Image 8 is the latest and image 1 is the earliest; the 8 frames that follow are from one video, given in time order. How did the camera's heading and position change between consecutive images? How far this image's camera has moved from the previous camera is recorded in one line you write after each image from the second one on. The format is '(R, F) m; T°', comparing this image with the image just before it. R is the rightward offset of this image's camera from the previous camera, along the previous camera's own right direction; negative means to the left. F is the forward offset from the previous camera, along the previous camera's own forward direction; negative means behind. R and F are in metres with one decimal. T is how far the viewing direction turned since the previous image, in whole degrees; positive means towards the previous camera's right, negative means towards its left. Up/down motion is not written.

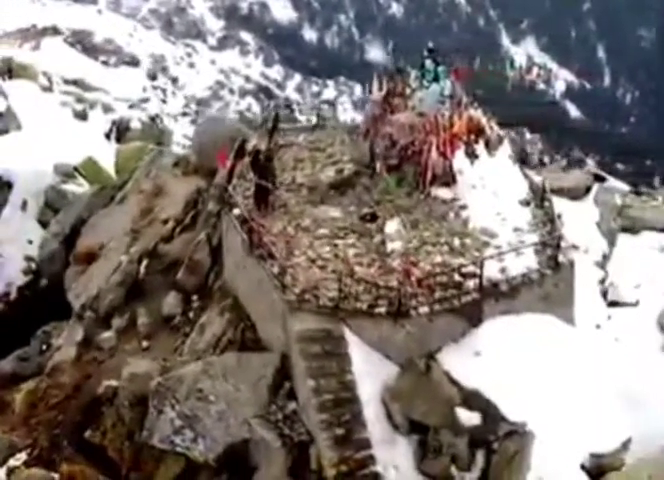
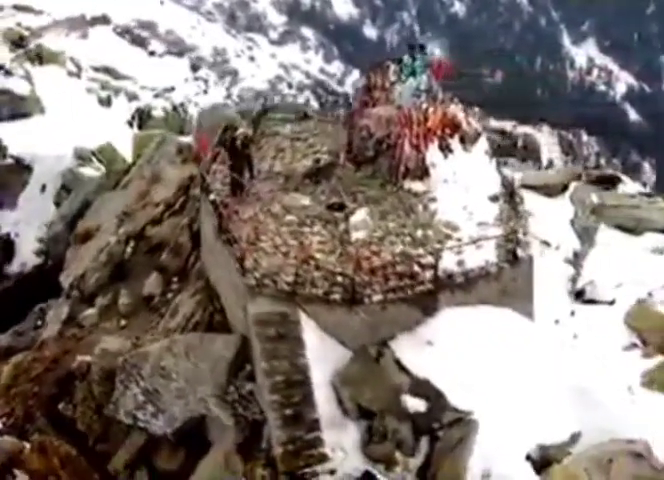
(+0.4, -0.1) m; -3°
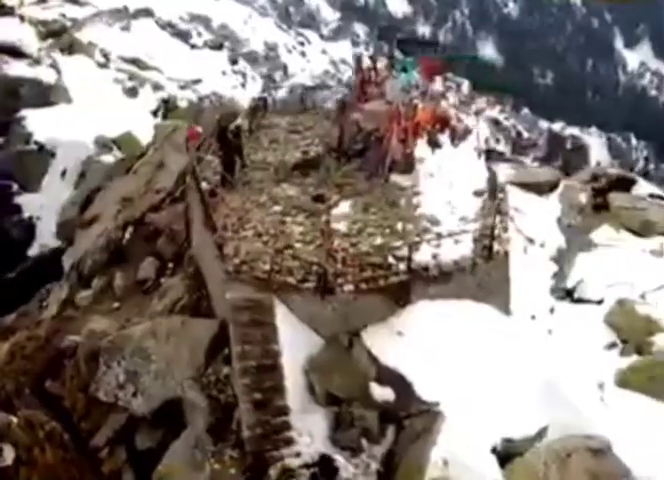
(+0.3, -0.1) m; -3°
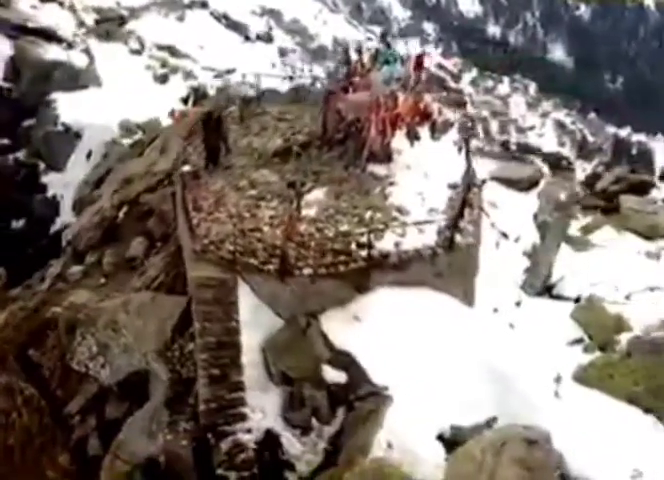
(+0.4, -0.1) m; -4°
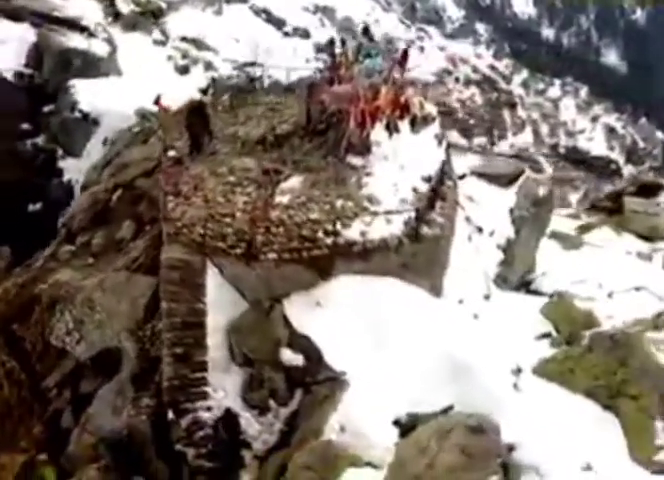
(+0.3, -0.1) m; -3°
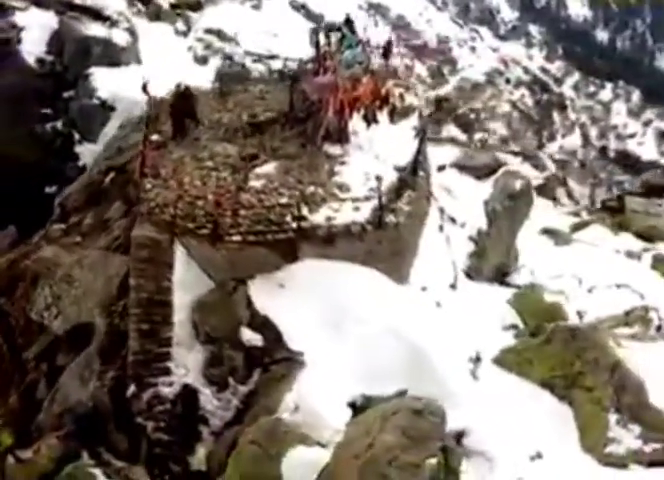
(+0.4, -0.1) m; -3°
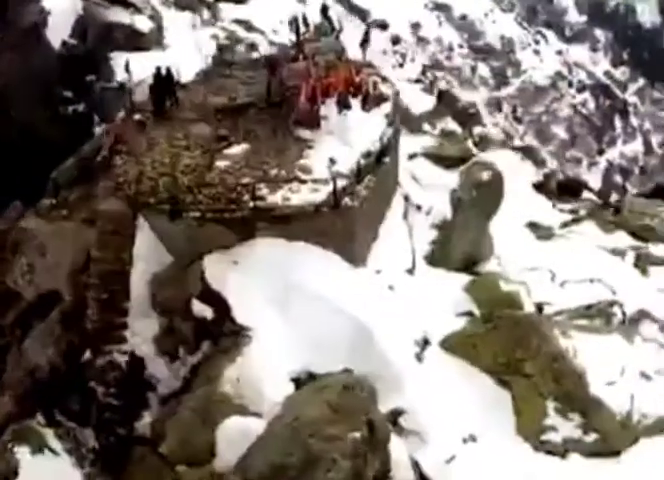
(+0.5, -0.1) m; -4°
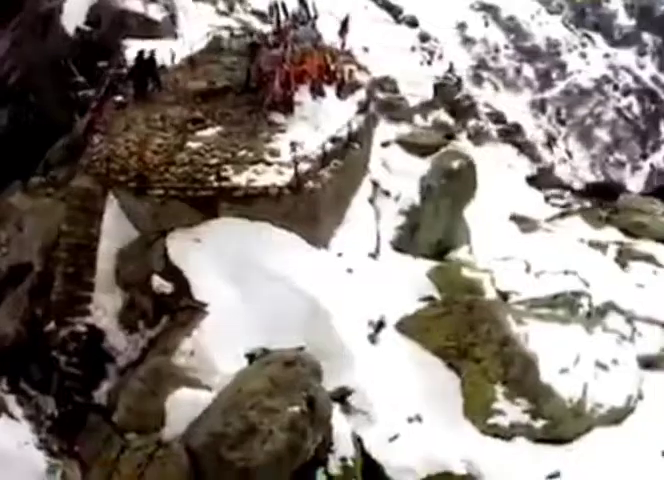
(+0.4, -0.1) m; -3°
